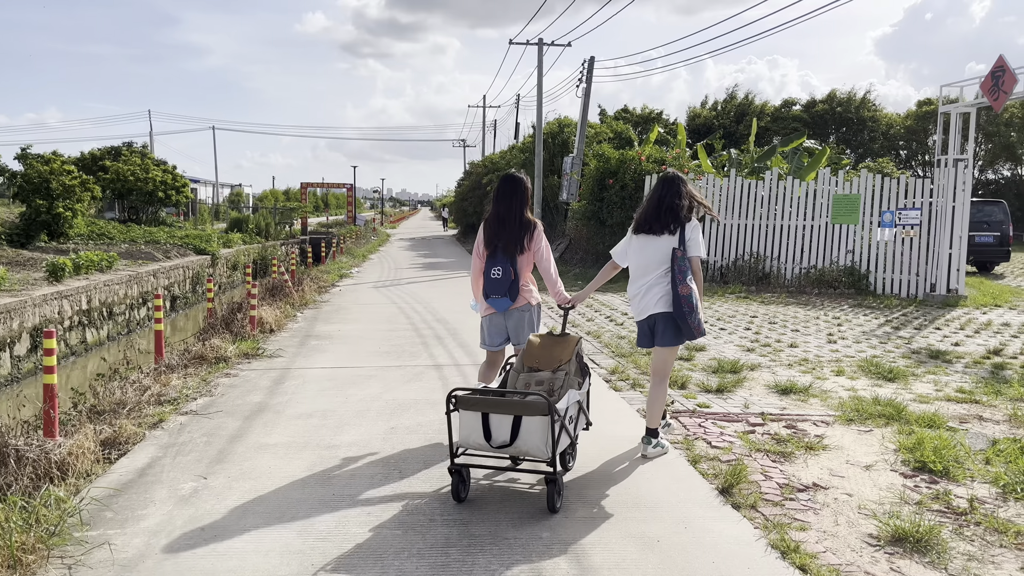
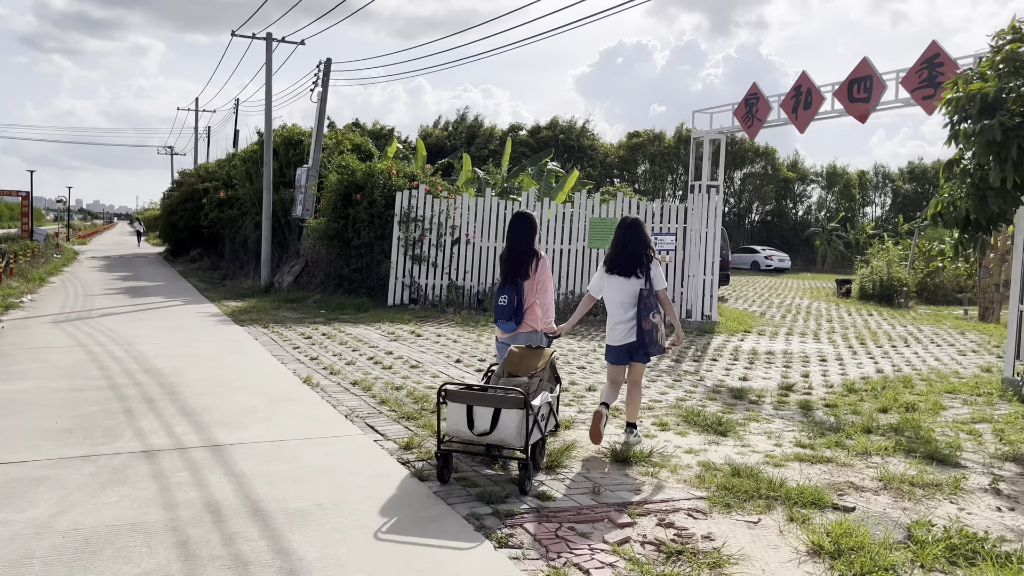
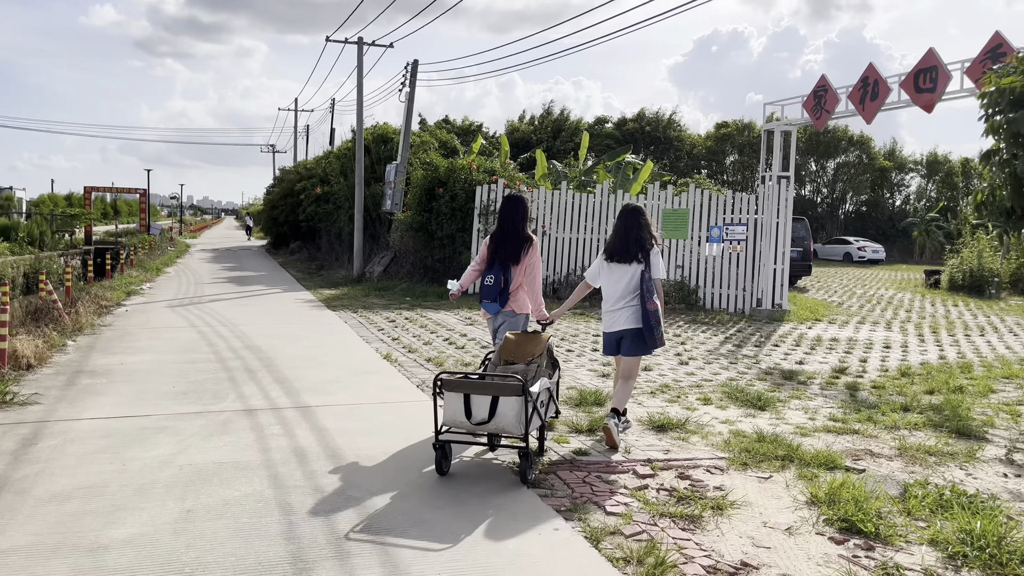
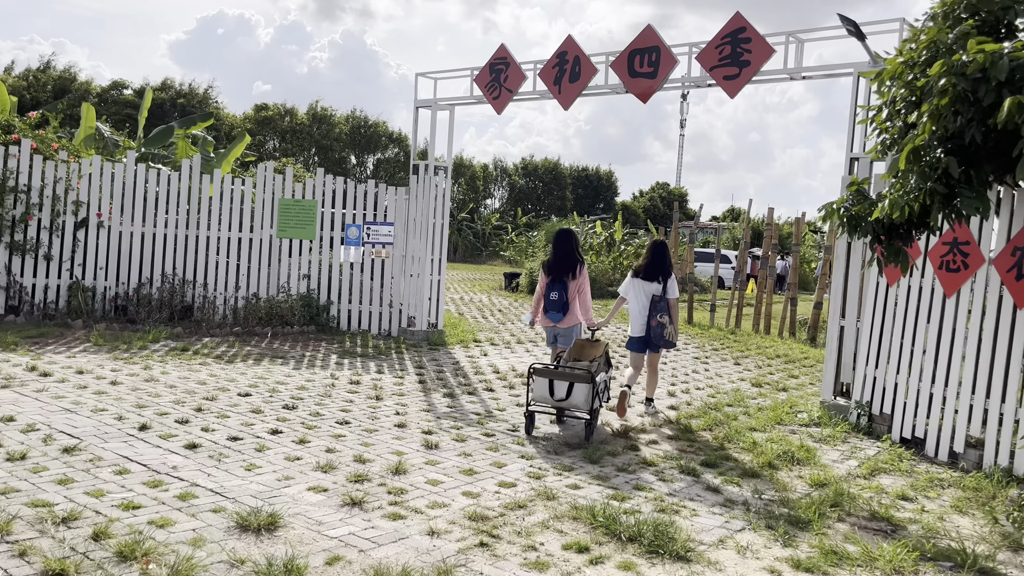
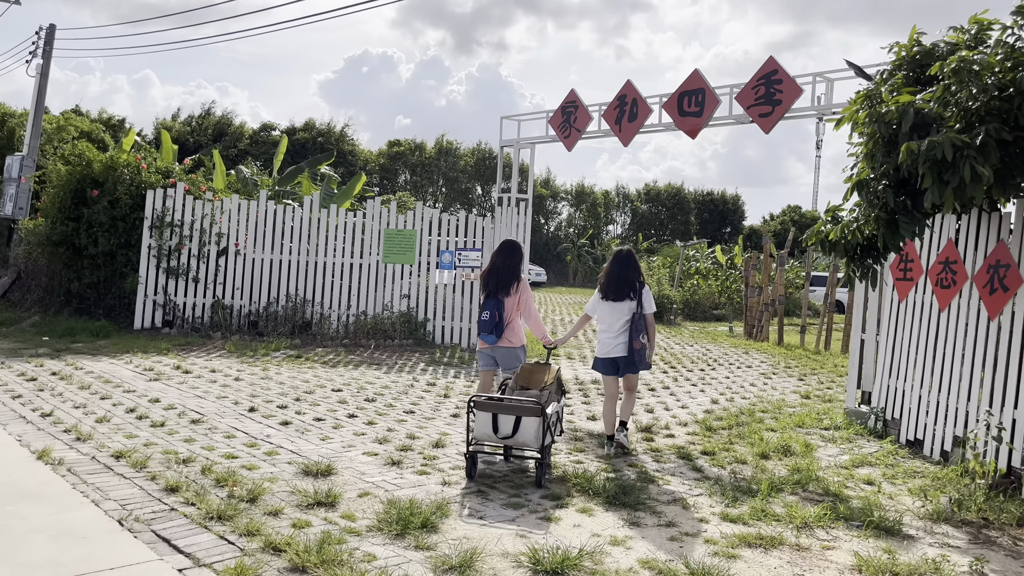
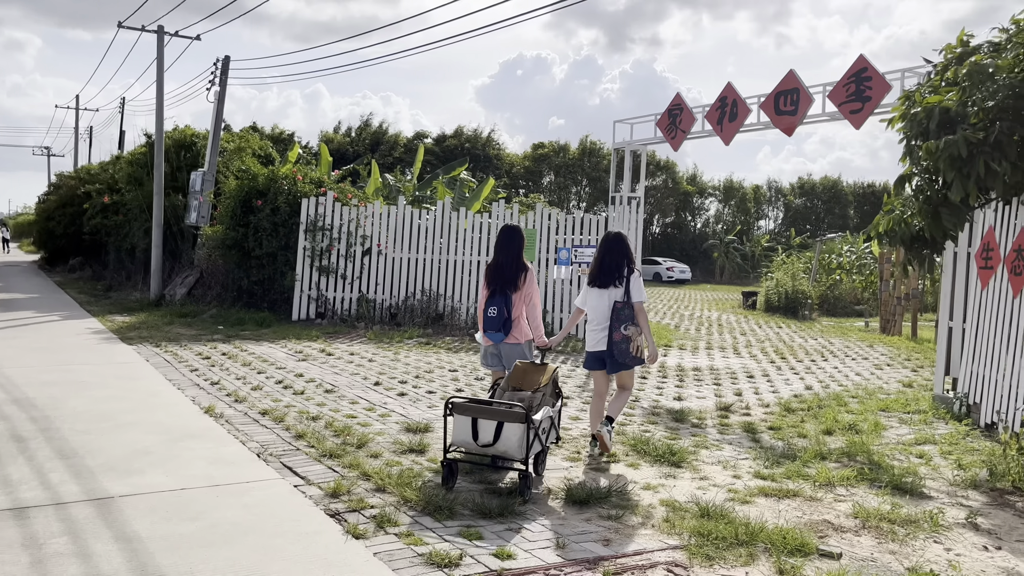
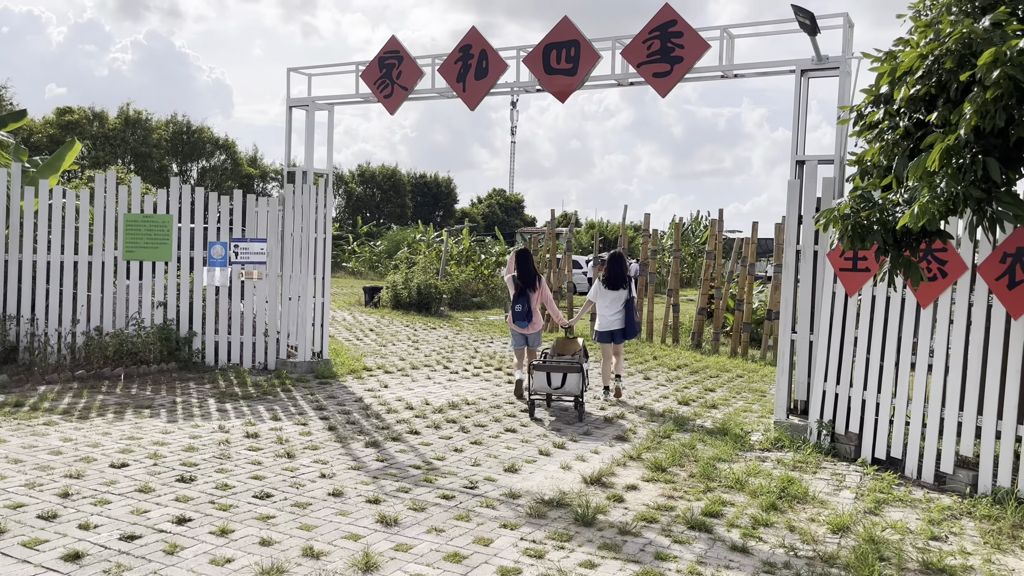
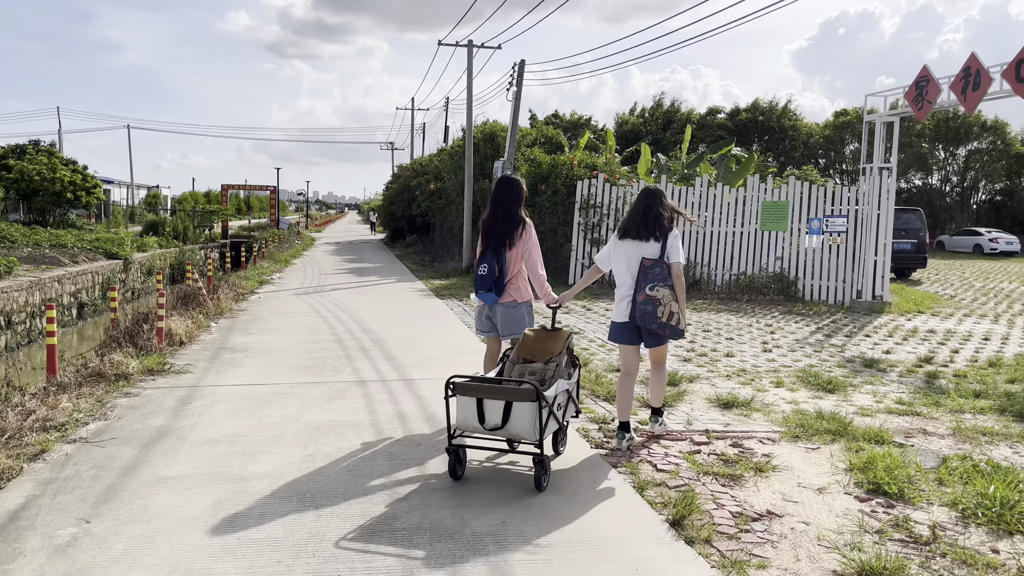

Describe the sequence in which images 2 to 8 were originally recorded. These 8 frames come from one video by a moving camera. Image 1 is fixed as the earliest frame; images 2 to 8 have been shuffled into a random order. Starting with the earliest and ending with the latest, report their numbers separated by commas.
8, 3, 2, 6, 5, 4, 7
